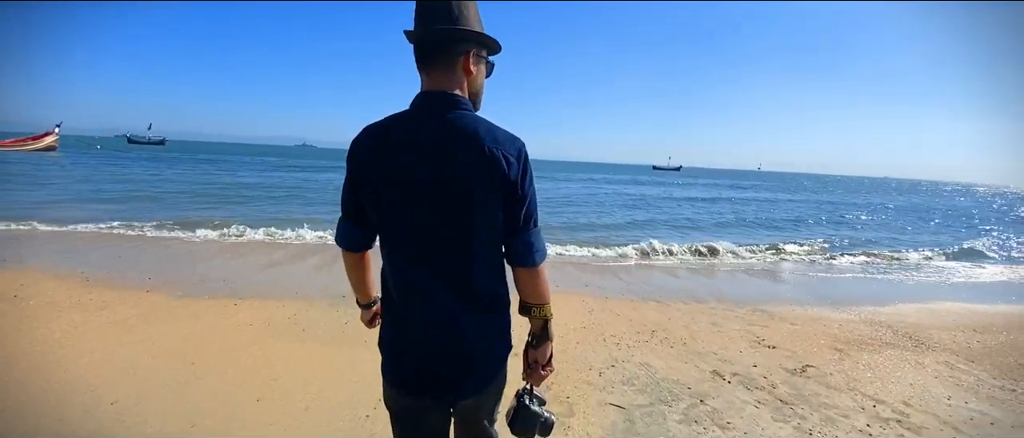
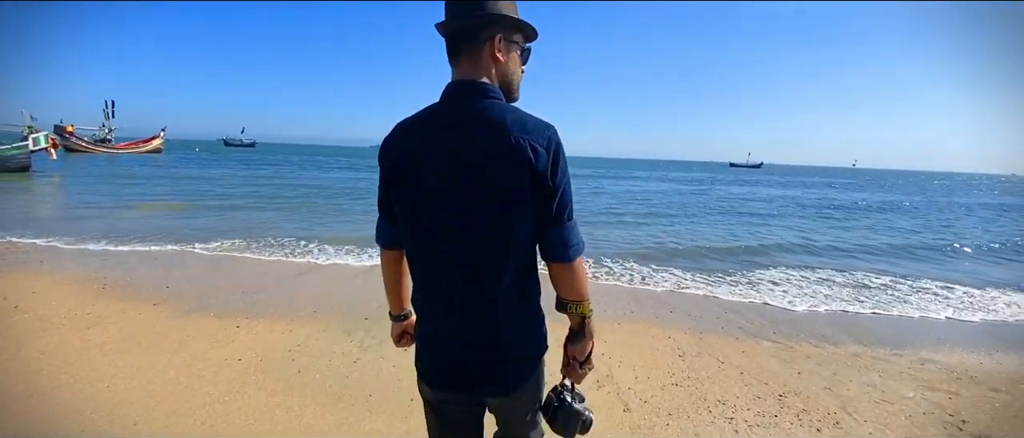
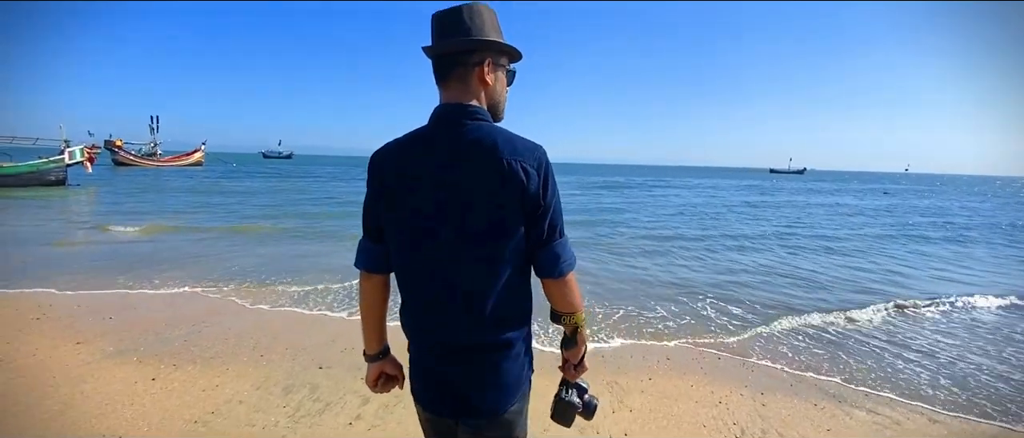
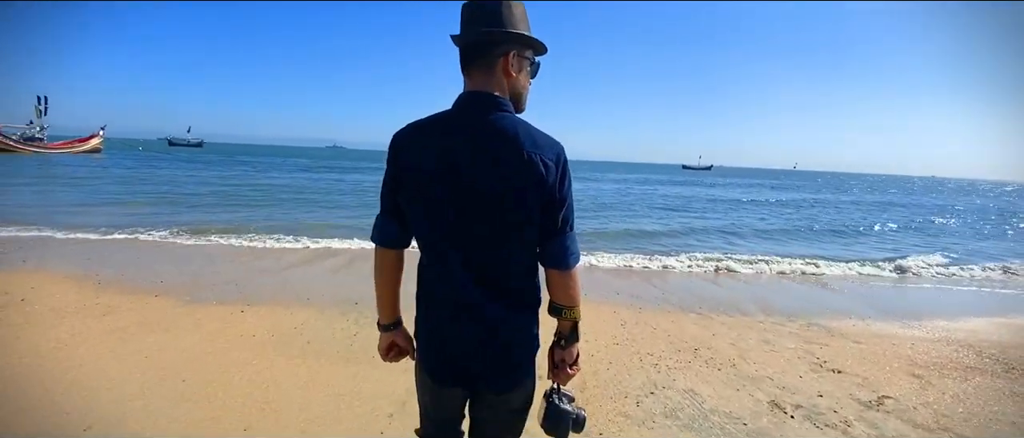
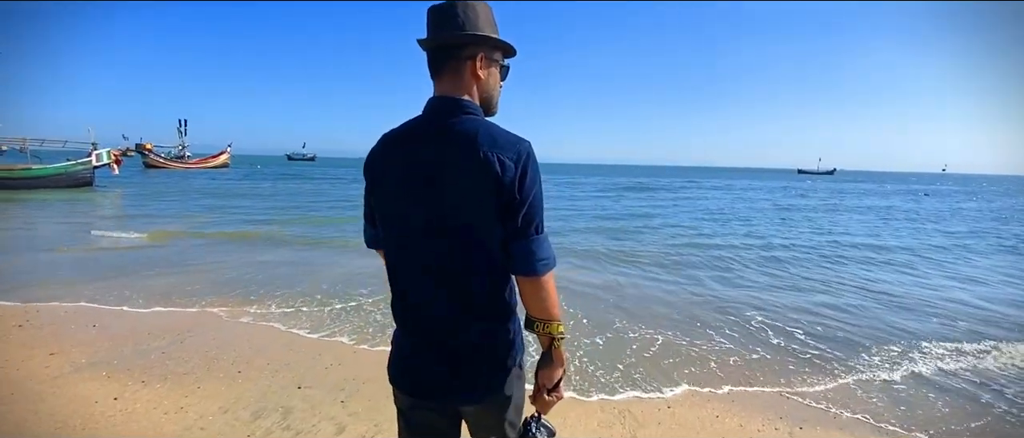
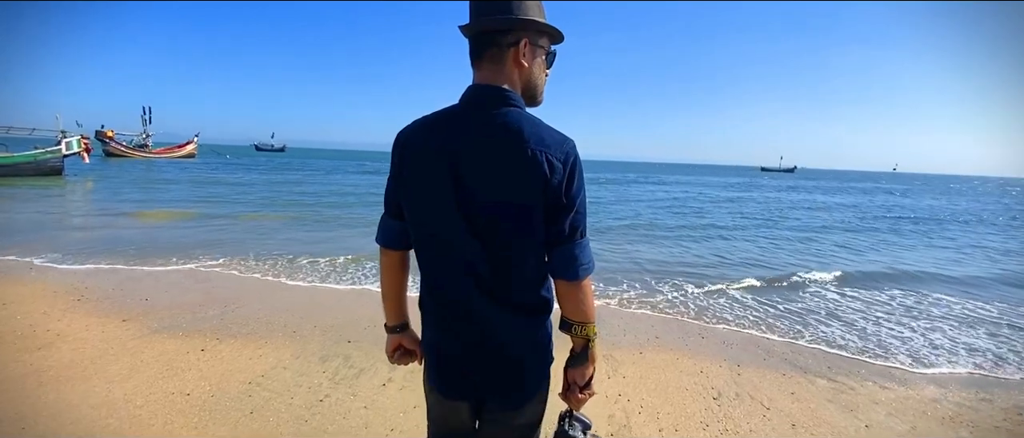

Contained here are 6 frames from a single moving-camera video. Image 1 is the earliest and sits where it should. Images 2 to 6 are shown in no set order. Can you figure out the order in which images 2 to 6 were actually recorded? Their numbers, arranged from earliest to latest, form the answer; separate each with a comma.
4, 2, 6, 3, 5
